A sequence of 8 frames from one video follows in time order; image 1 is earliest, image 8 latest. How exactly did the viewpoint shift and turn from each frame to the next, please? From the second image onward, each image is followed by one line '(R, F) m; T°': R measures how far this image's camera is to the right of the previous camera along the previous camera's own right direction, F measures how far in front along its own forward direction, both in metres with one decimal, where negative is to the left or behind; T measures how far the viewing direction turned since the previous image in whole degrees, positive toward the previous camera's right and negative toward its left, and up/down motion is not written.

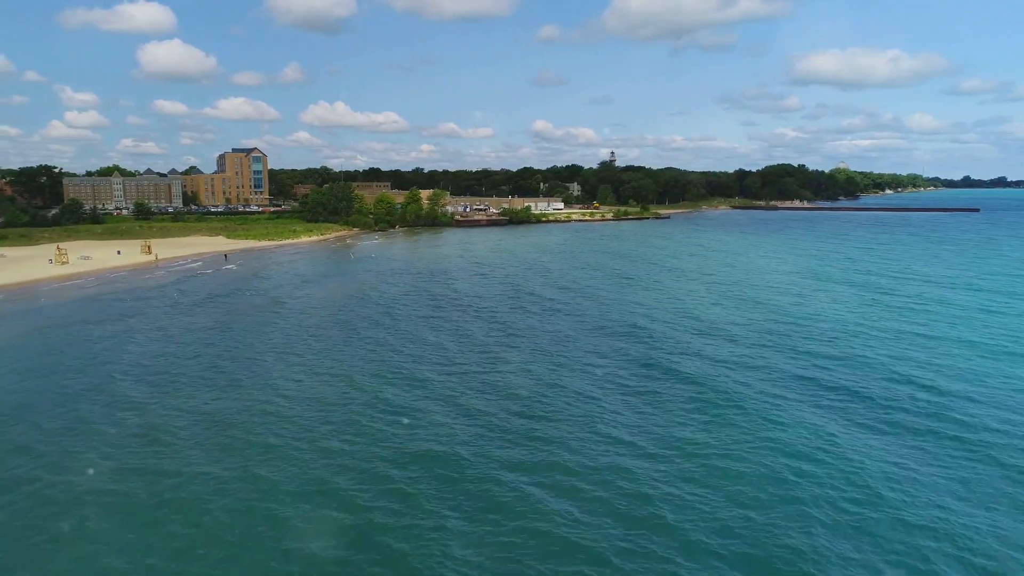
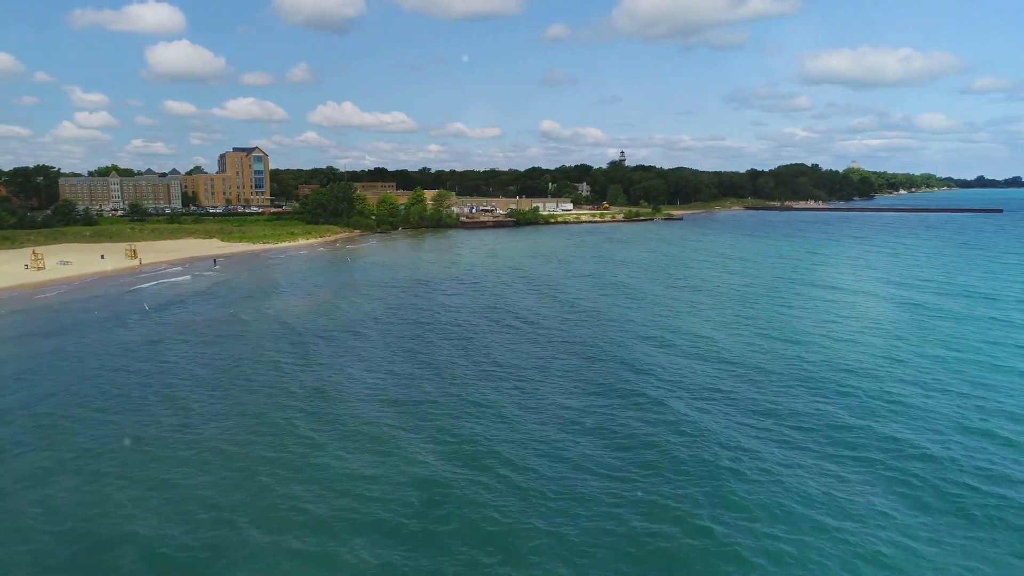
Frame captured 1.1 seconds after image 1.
(+0.1, +3.5) m; -1°
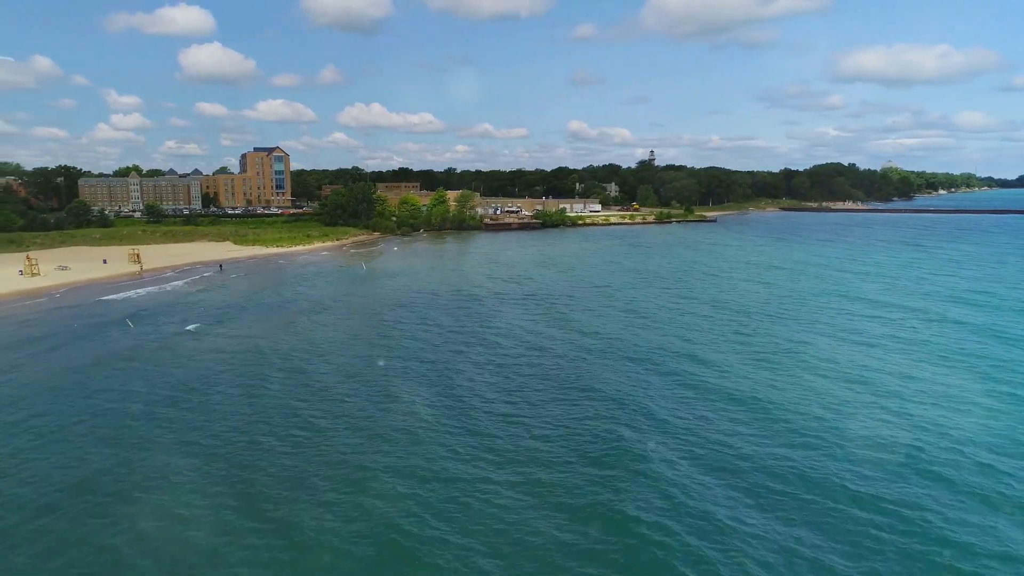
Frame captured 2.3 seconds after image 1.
(+0.2, +3.9) m; -2°
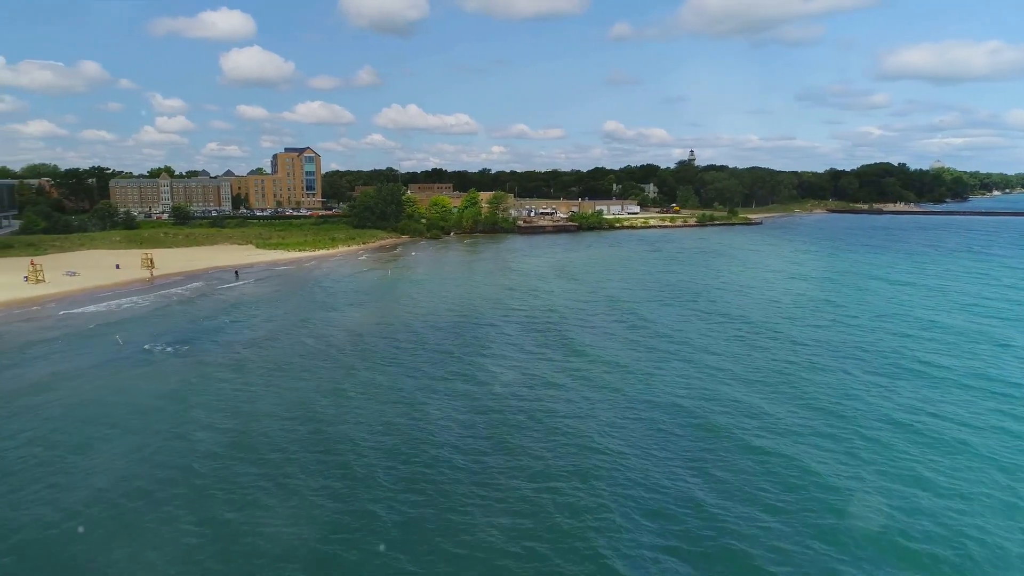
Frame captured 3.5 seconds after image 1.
(0.0, +3.9) m; -3°
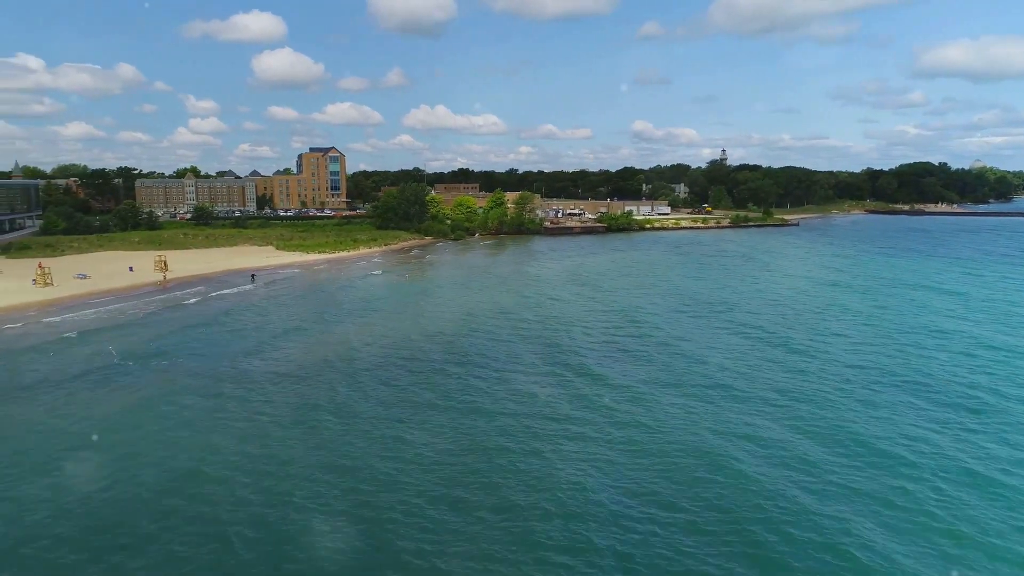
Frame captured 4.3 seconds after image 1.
(+0.1, +2.5) m; -2°
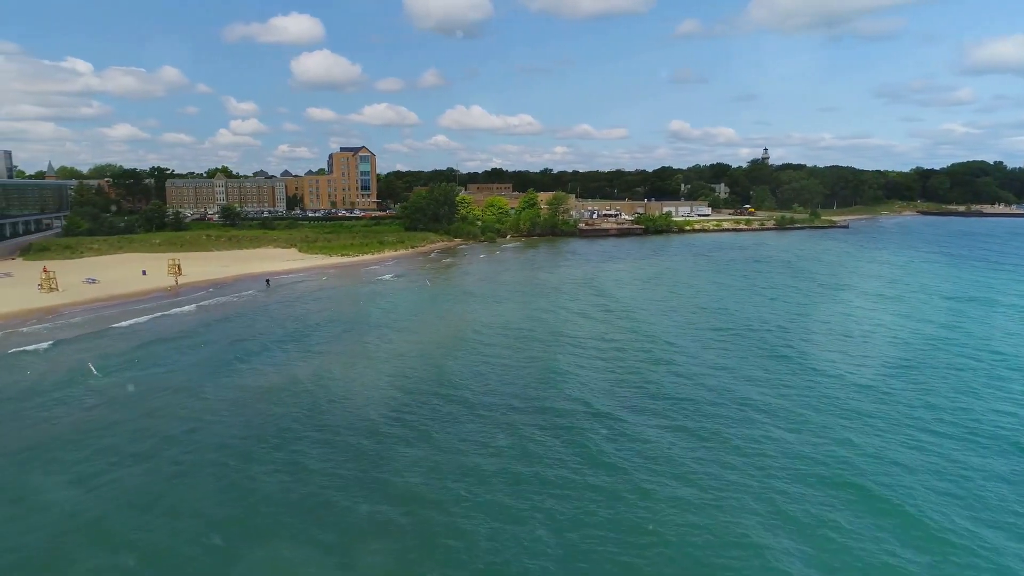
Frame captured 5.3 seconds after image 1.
(+0.2, +3.3) m; -3°
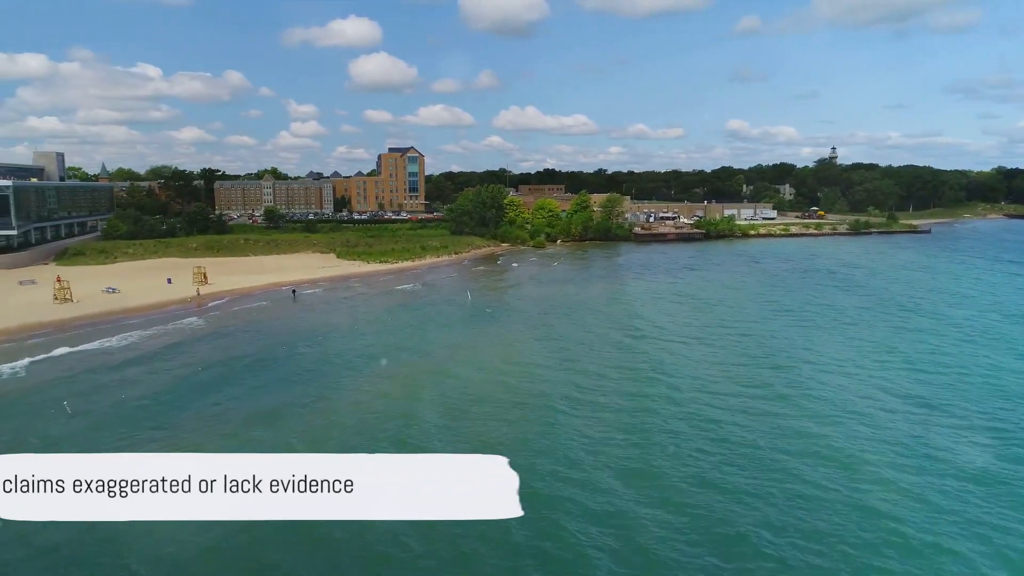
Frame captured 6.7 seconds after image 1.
(+0.3, +4.2) m; -4°
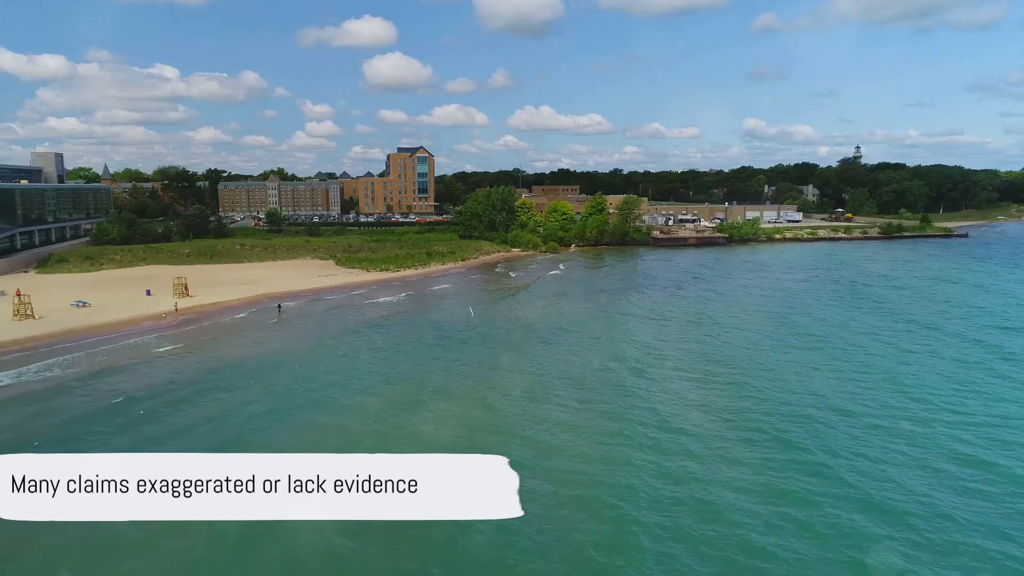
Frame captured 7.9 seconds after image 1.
(+0.3, +3.8) m; -1°
